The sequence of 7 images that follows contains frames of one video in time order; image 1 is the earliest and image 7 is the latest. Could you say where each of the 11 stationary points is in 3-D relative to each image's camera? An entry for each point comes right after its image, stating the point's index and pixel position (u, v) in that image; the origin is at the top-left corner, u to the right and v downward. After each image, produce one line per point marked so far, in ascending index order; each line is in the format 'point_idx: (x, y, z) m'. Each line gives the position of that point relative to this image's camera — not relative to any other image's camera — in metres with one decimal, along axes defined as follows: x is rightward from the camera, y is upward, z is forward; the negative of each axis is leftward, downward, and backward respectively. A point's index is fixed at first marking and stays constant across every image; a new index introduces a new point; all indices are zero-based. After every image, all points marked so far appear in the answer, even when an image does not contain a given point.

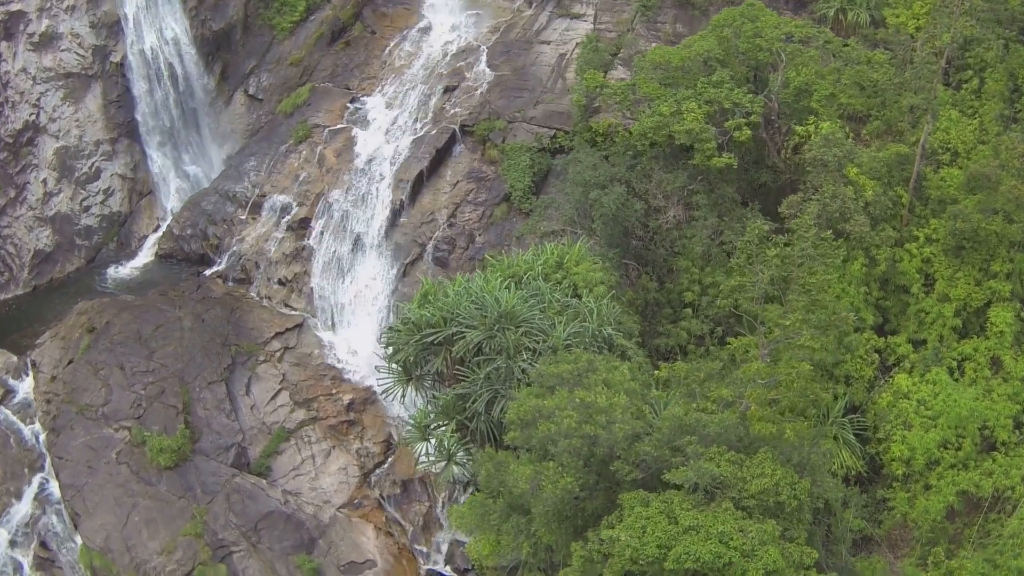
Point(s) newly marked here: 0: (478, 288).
0: (-0.7, 0.0, +17.6) m
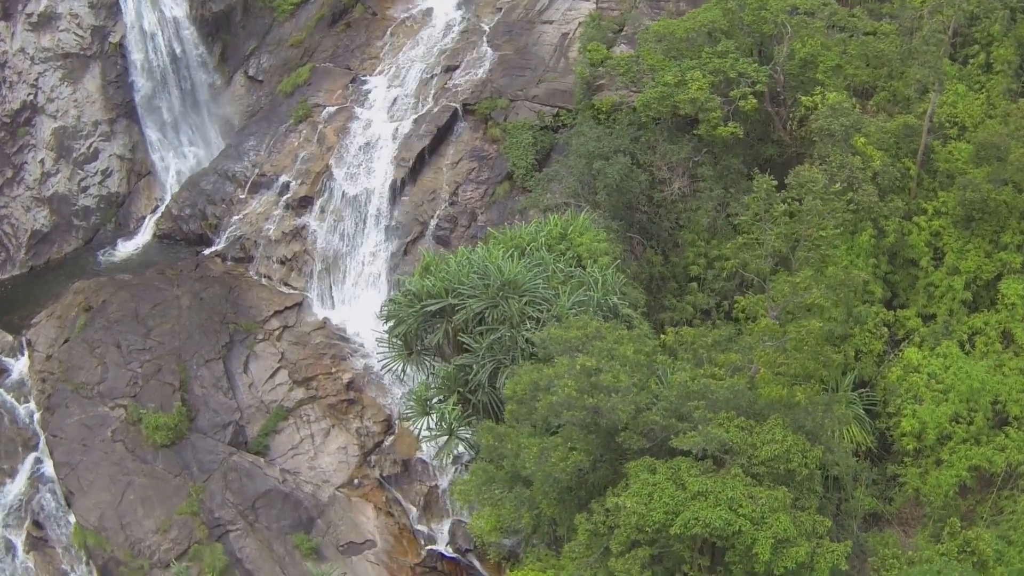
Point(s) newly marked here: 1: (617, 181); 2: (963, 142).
0: (-0.7, +0.6, +17.3) m
1: (+2.3, +2.5, +18.6) m
2: (+10.2, +3.3, +19.1) m
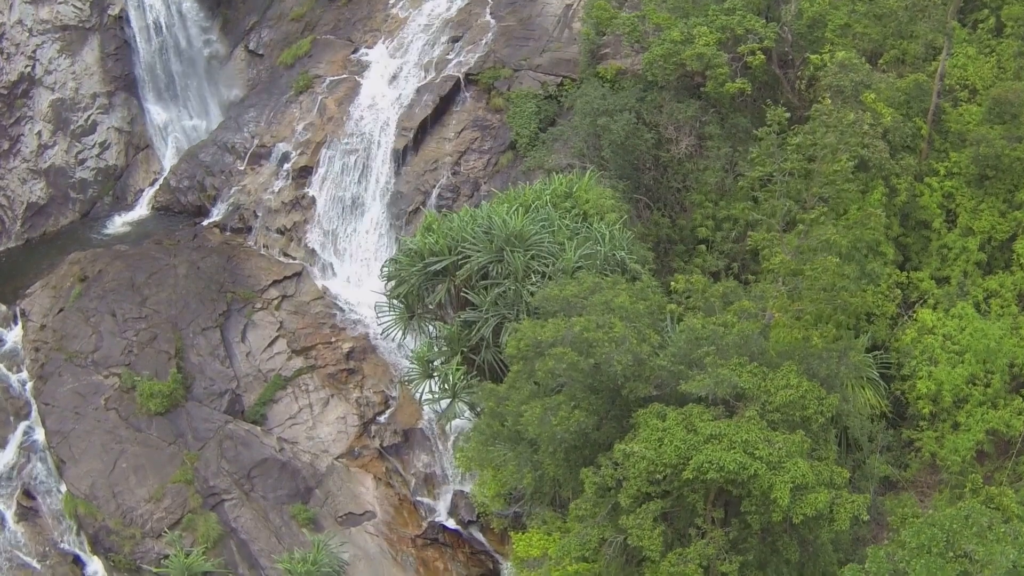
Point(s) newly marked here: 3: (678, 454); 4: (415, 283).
0: (-0.6, +1.5, +17.0) m
1: (+2.4, +3.3, +18.3) m
2: (+10.3, +4.1, +18.7) m
3: (+2.5, -2.5, +12.5) m
4: (-2.0, +0.1, +17.1) m
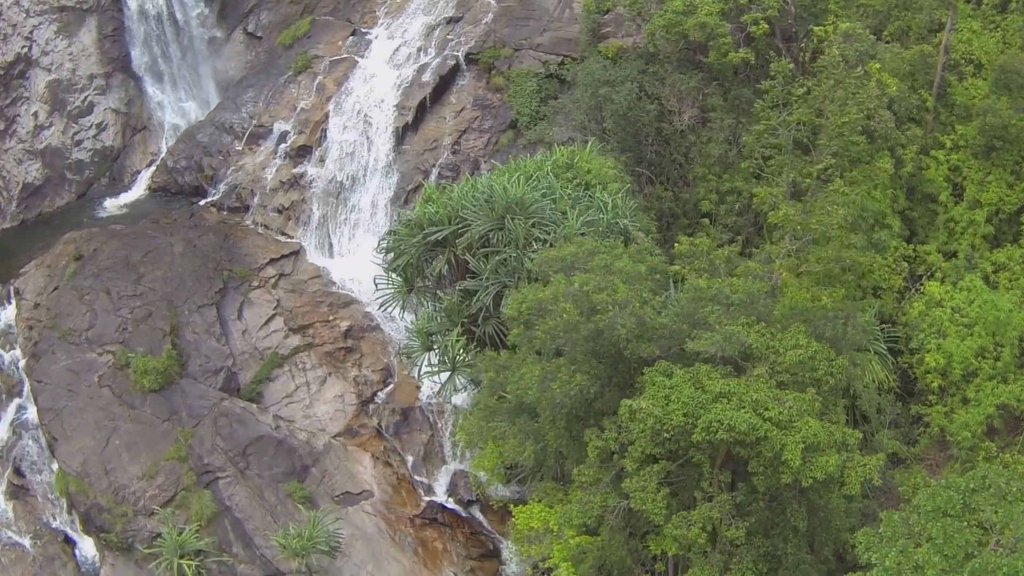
0: (-0.6, +2.1, +16.7) m
1: (+2.4, +3.9, +18.1) m
2: (+10.3, +4.6, +18.5) m
3: (+2.5, -1.8, +12.1) m
4: (-2.0, +0.7, +16.8) m
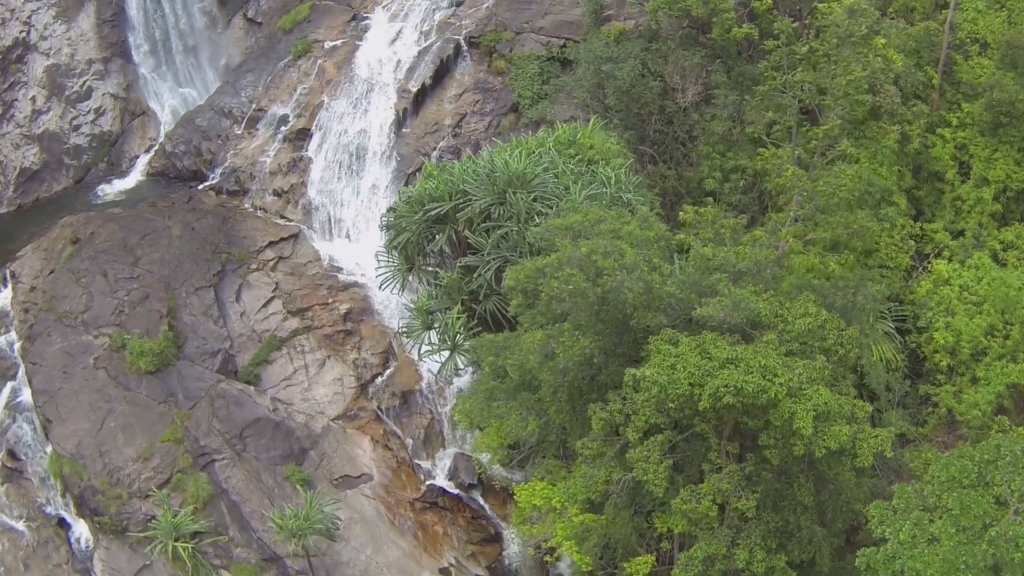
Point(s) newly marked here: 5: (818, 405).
0: (-0.5, +2.5, +16.5) m
1: (+2.5, +4.3, +17.9) m
2: (+10.3, +5.1, +18.4) m
3: (+2.5, -1.3, +11.9) m
4: (-1.9, +1.1, +16.6) m
5: (+4.1, -1.6, +11.5) m
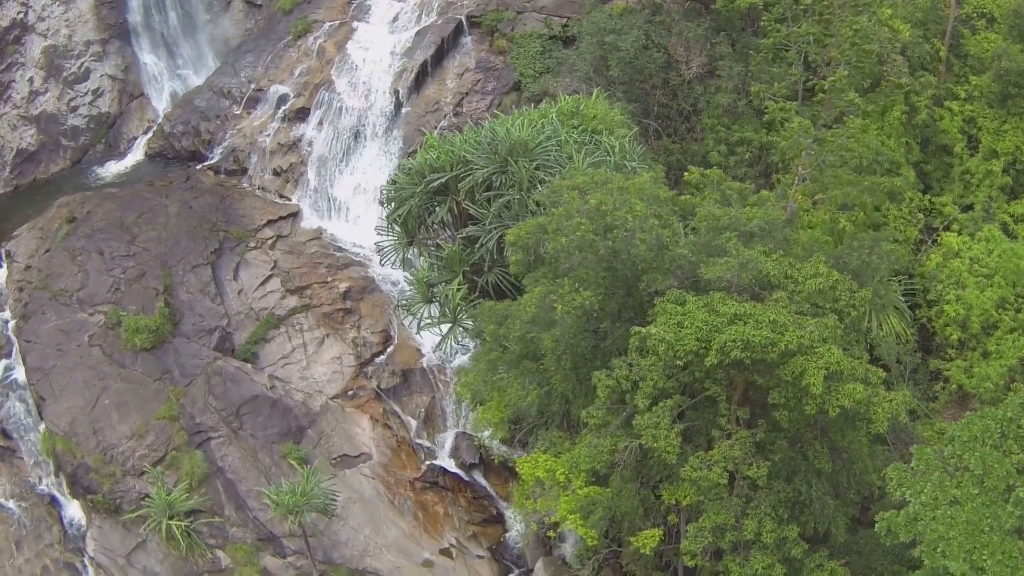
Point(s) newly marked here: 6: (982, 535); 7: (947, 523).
0: (-0.5, +3.1, +16.3) m
1: (+2.5, +4.8, +17.7) m
2: (+10.4, +5.6, +18.1) m
3: (+2.5, -0.7, +11.6) m
4: (-1.9, +1.7, +16.4) m
5: (+4.2, -0.9, +11.2) m
6: (+5.4, -2.9, +9.7) m
7: (+5.2, -2.8, +10.0) m
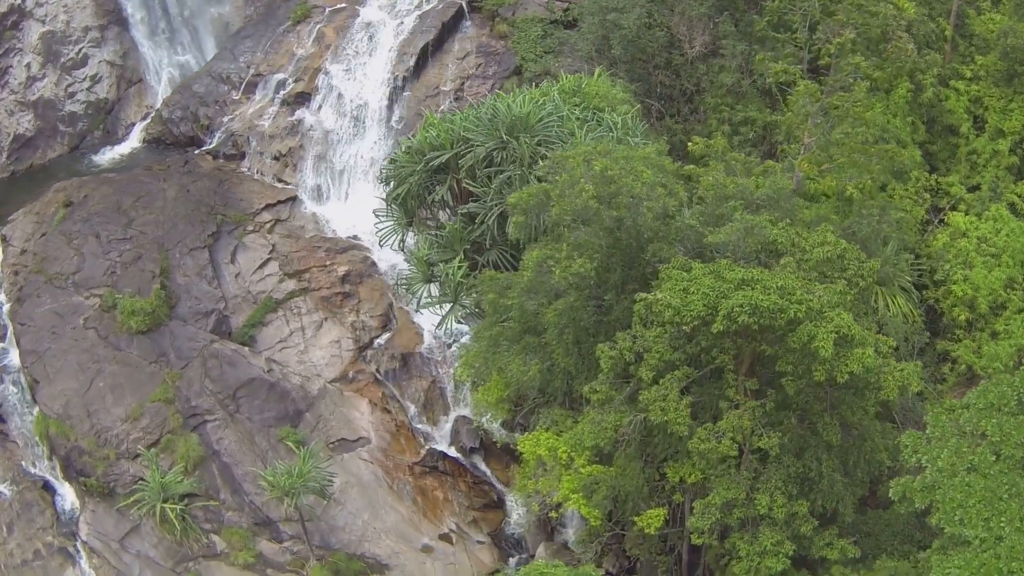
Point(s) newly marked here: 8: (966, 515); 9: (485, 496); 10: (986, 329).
0: (-0.5, +3.5, +16.1) m
1: (+2.5, +5.2, +17.5) m
2: (+10.4, +5.9, +18.0) m
3: (+2.6, -0.2, +11.3) m
4: (-1.9, +2.1, +16.1) m
5: (+4.2, -0.5, +10.9) m
6: (+5.5, -2.4, +9.4) m
7: (+5.2, -2.3, +9.7) m
8: (+5.1, -2.5, +9.5) m
9: (-0.5, -3.9, +16.1) m
10: (+8.5, -0.6, +15.0) m
